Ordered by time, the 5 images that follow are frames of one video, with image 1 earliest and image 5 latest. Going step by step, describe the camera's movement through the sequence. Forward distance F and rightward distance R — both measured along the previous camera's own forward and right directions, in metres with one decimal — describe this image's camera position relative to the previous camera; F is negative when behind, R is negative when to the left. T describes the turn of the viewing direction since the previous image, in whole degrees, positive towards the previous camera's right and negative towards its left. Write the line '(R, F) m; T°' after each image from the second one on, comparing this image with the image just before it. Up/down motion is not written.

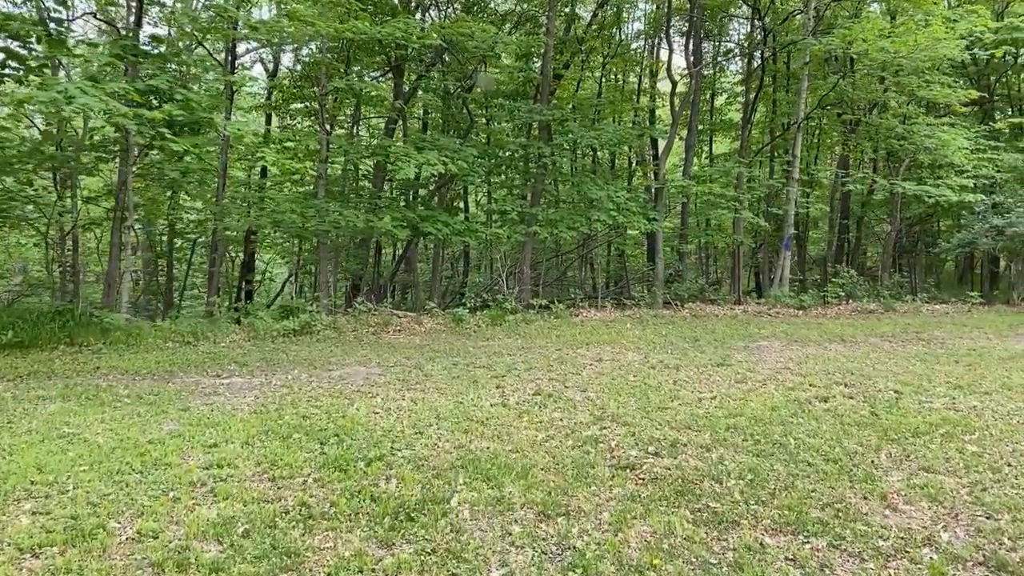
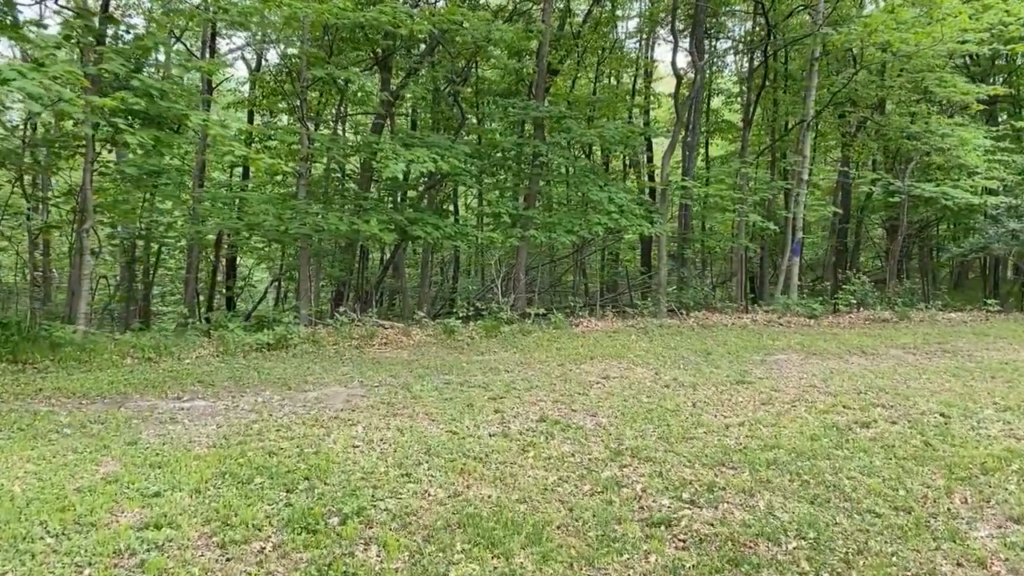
(-0.1, +0.7) m; +1°
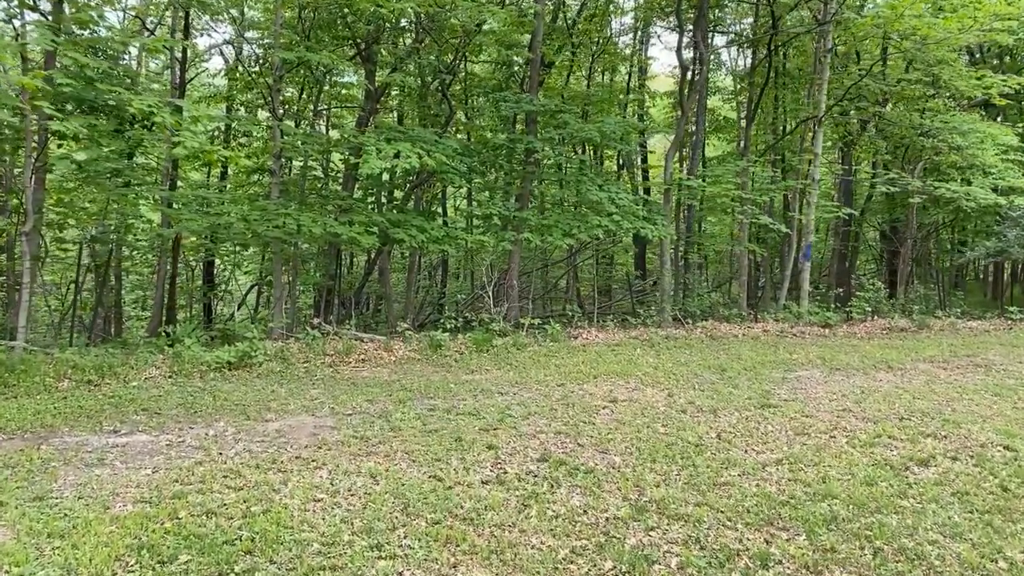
(0.0, +0.8) m; +1°
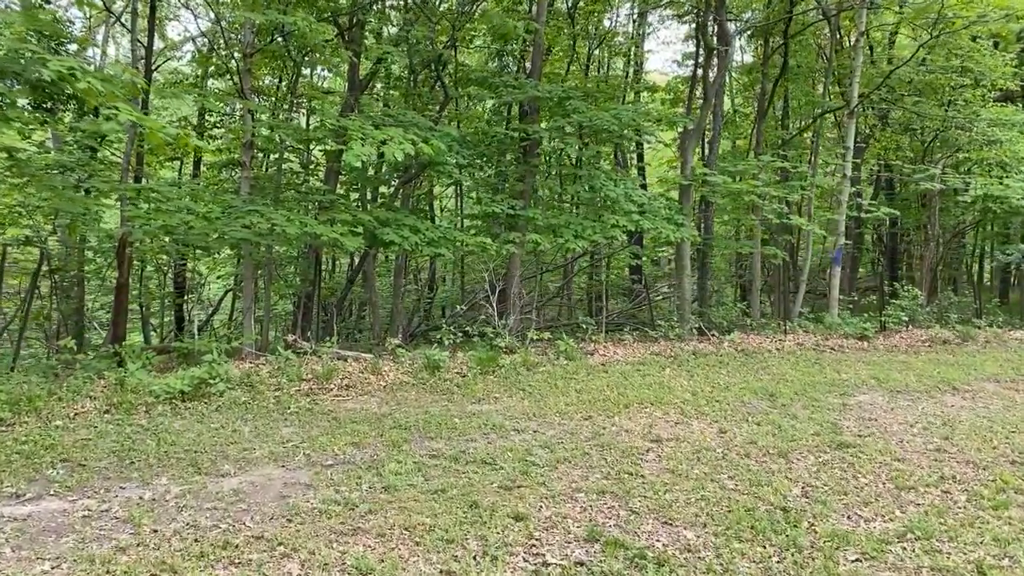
(-0.2, +1.2) m; +1°
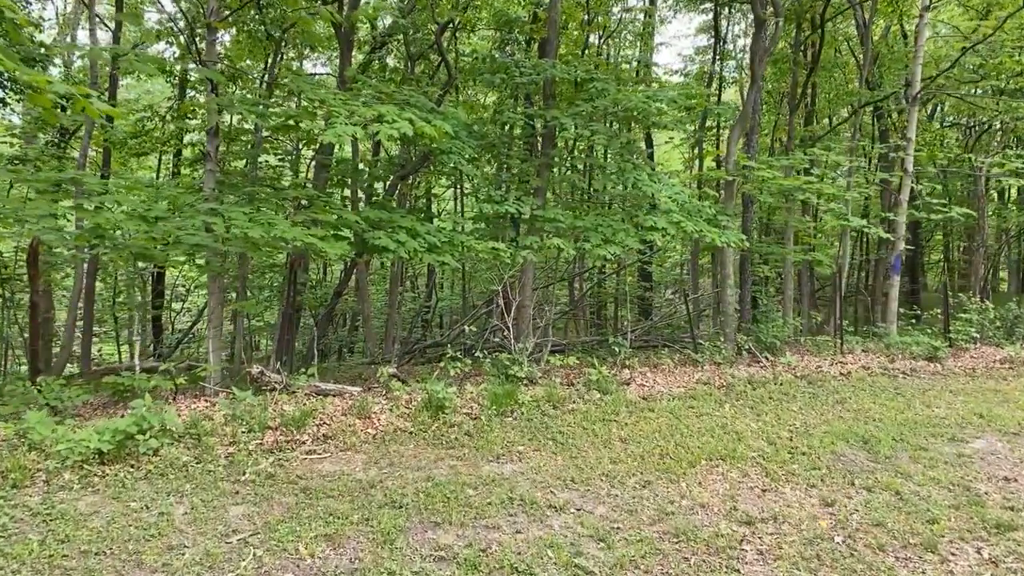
(-0.2, +1.4) m; 0°
